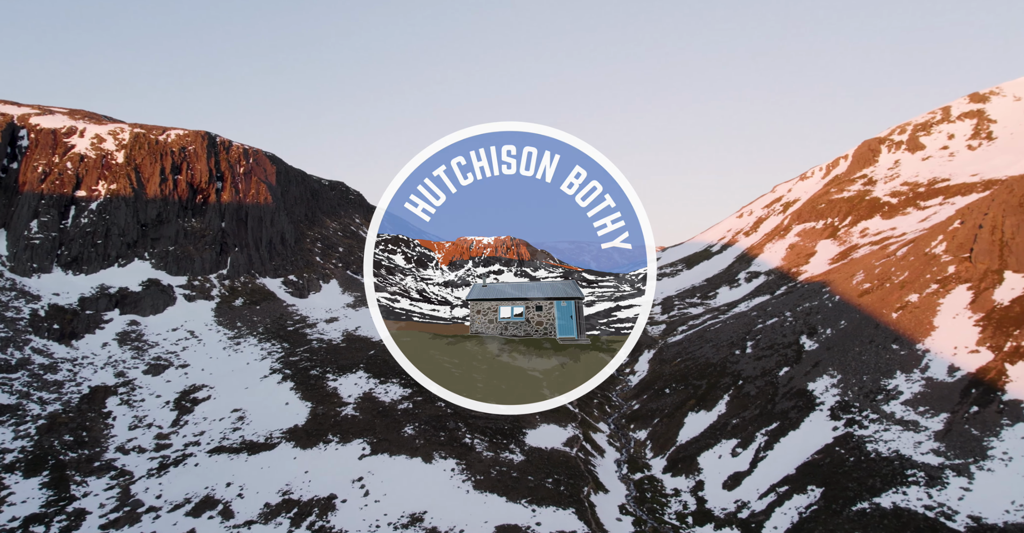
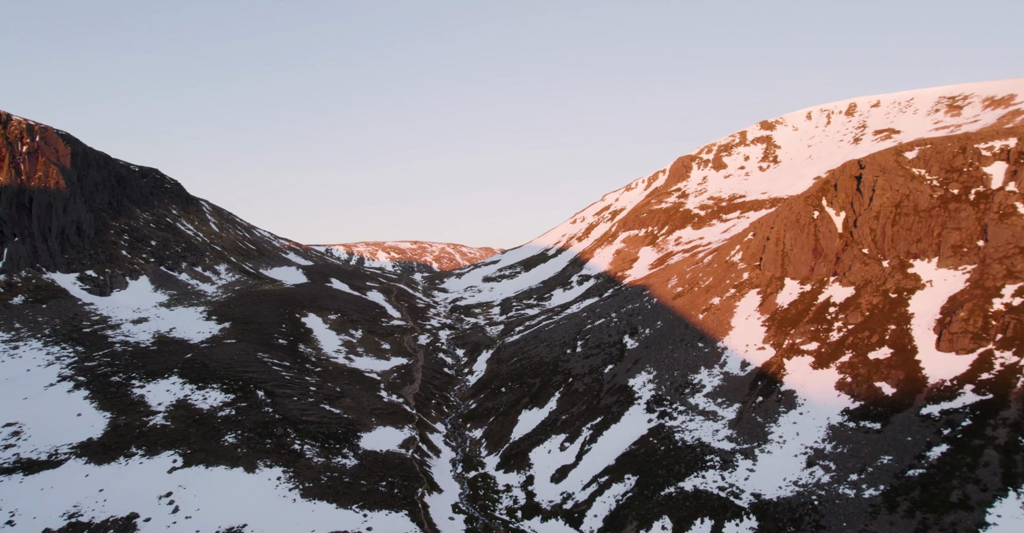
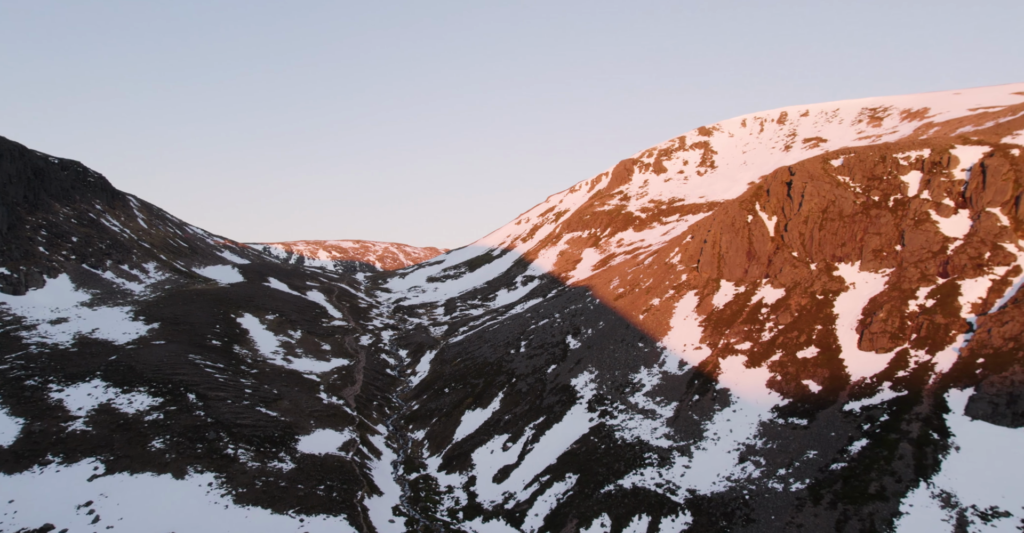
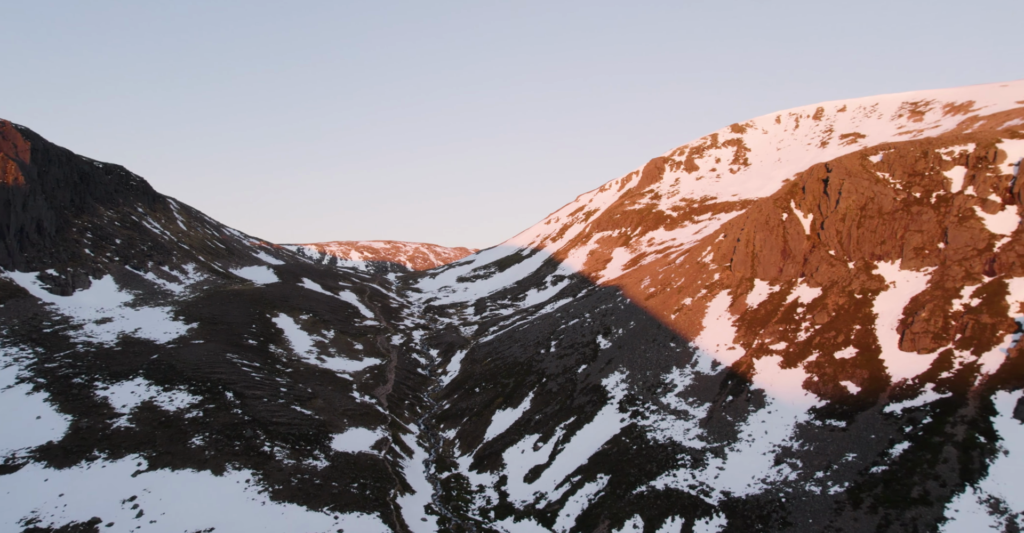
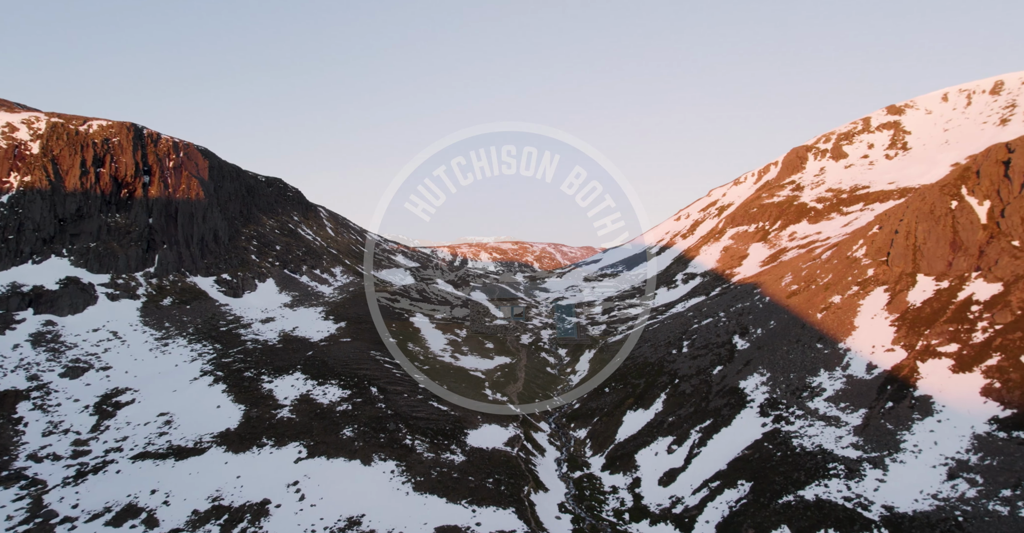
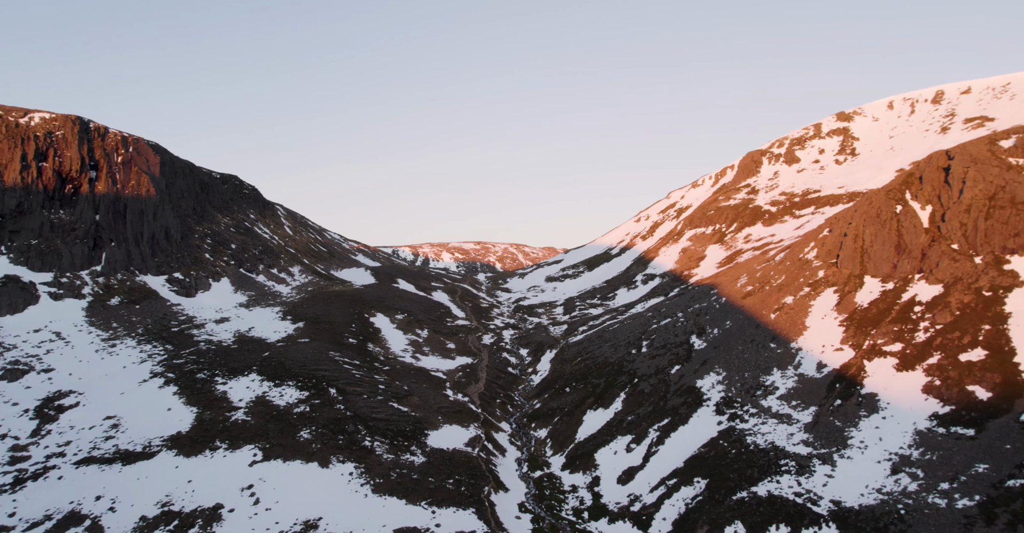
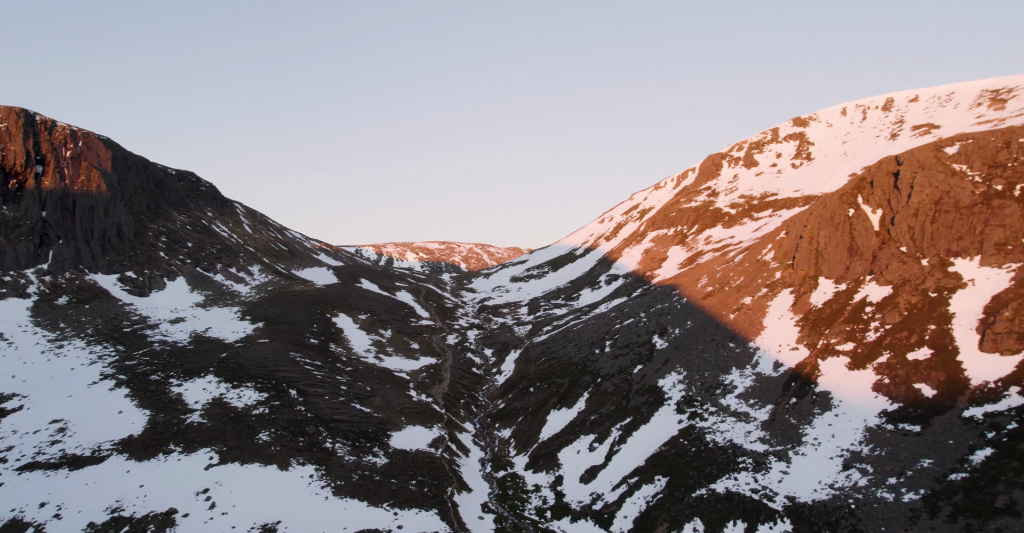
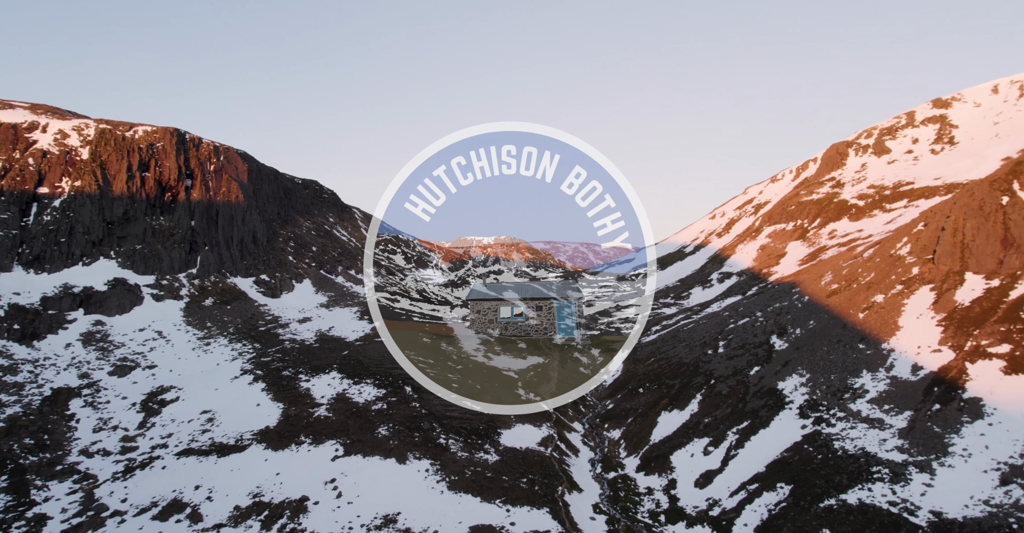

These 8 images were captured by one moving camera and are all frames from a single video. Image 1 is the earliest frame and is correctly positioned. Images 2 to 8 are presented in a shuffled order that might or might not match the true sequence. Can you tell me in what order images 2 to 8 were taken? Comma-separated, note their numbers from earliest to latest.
8, 5, 6, 7, 2, 4, 3
